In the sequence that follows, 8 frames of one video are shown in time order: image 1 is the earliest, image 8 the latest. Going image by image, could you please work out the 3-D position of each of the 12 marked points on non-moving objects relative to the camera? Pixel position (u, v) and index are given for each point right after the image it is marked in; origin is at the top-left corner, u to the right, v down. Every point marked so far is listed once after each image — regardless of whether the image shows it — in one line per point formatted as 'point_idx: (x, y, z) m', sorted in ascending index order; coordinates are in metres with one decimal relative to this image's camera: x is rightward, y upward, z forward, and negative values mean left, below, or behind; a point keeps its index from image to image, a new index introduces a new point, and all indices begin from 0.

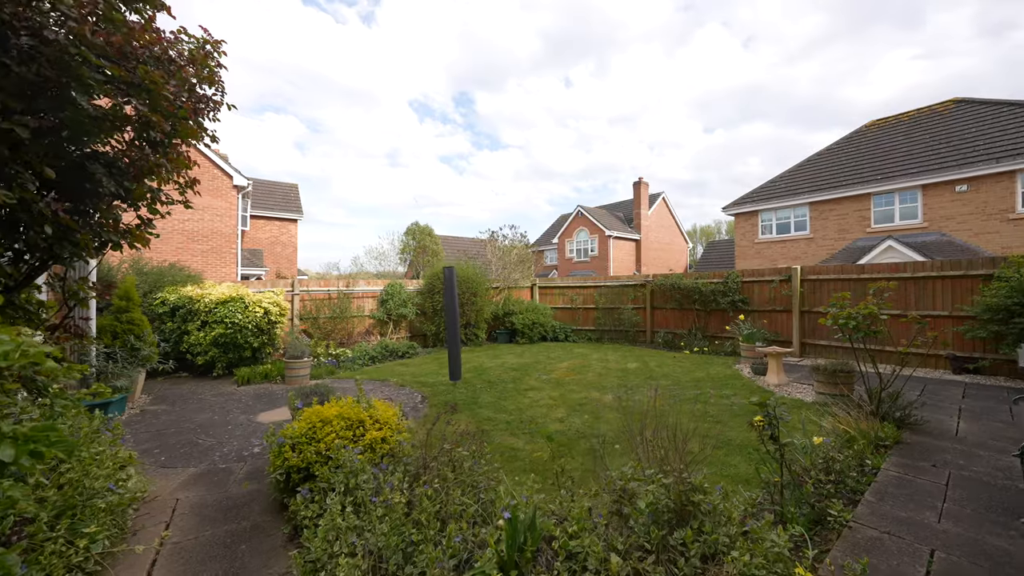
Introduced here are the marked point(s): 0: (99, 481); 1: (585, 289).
0: (-2.8, -1.3, +2.4) m
1: (+2.6, 0.0, +12.9) m
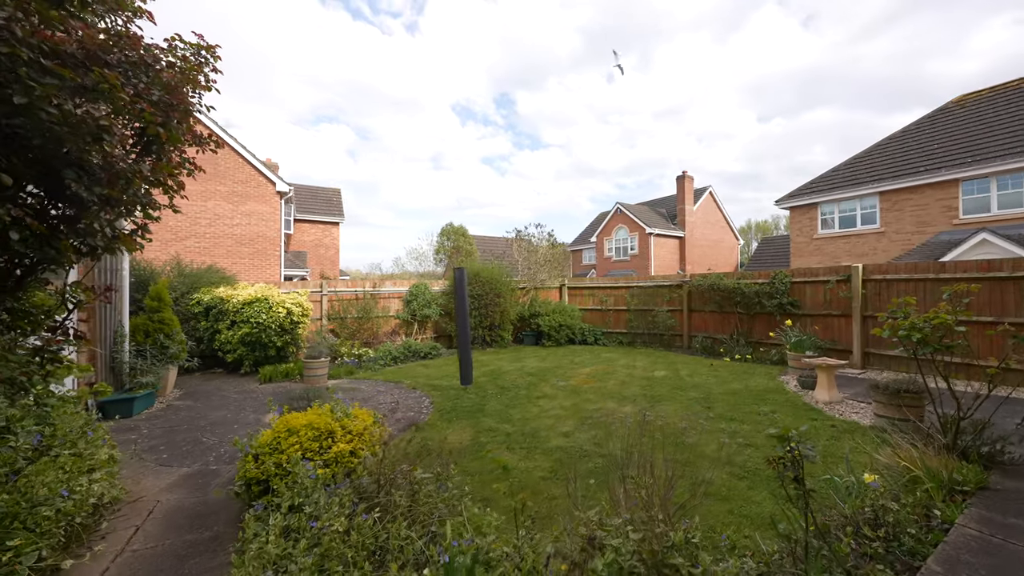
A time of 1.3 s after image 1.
0: (-3.1, -1.3, +2.4) m
1: (+3.5, 0.0, +12.2) m
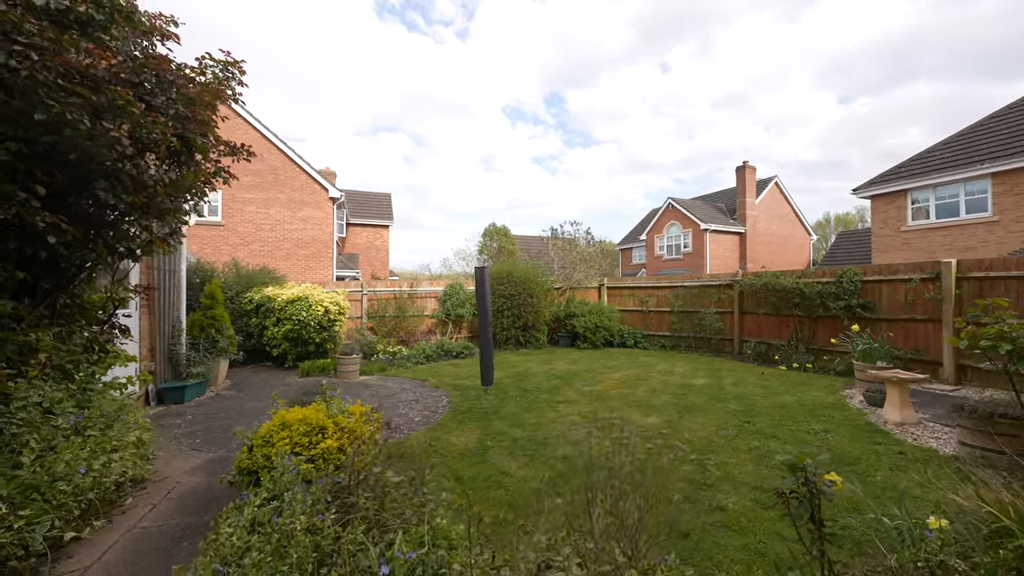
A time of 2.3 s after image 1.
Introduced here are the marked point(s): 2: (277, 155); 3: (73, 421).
0: (-3.3, -1.3, +2.7) m
1: (+4.6, 0.0, +11.5) m
2: (-10.4, +5.9, +15.9) m
3: (-3.6, -1.1, +3.0) m
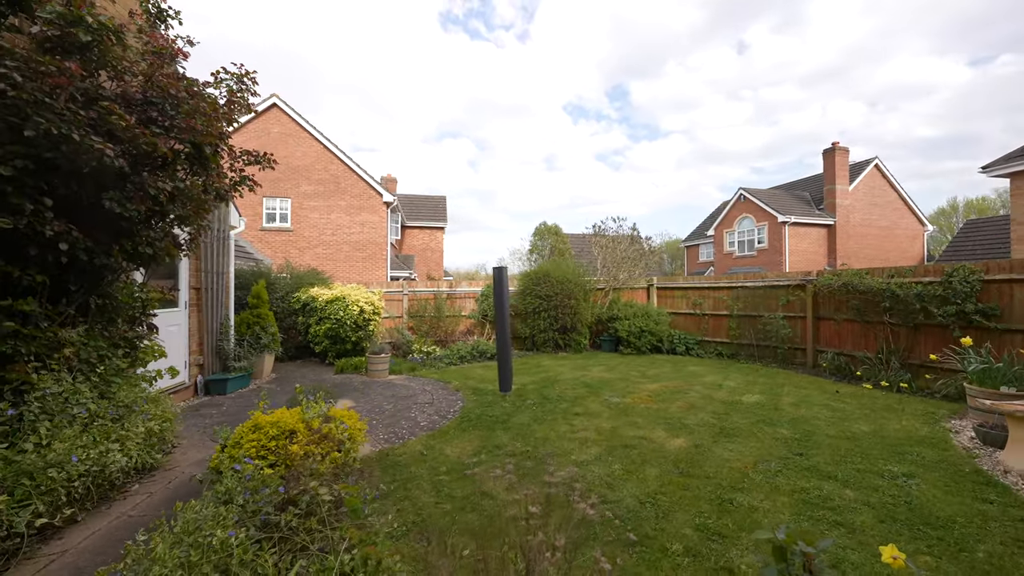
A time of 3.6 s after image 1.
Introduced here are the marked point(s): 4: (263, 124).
0: (-3.6, -1.3, +2.9) m
1: (+5.7, -0.1, +10.3) m
2: (-8.3, +5.9, +17.2) m
3: (-3.9, -1.1, +3.2) m
4: (-11.5, +7.6, +16.4) m
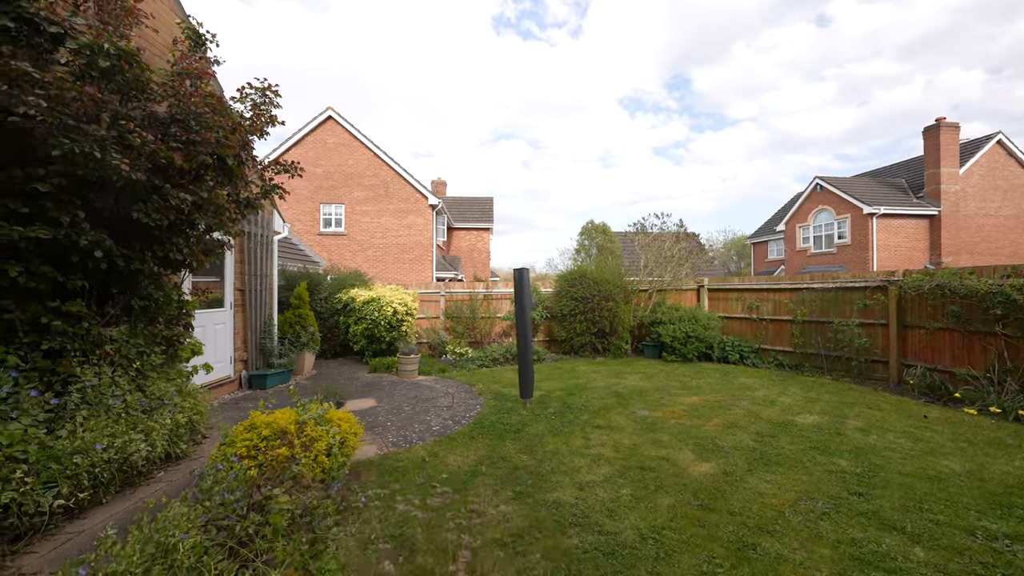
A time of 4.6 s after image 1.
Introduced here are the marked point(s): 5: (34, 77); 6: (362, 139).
0: (-3.7, -1.3, +3.2) m
1: (+6.6, -0.1, +9.1) m
2: (-6.3, +5.9, +18.0) m
3: (-3.9, -1.1, +3.6) m
4: (-9.5, +7.5, +17.7) m
5: (-3.8, +1.7, +2.9) m
6: (-7.4, +7.3, +17.8) m
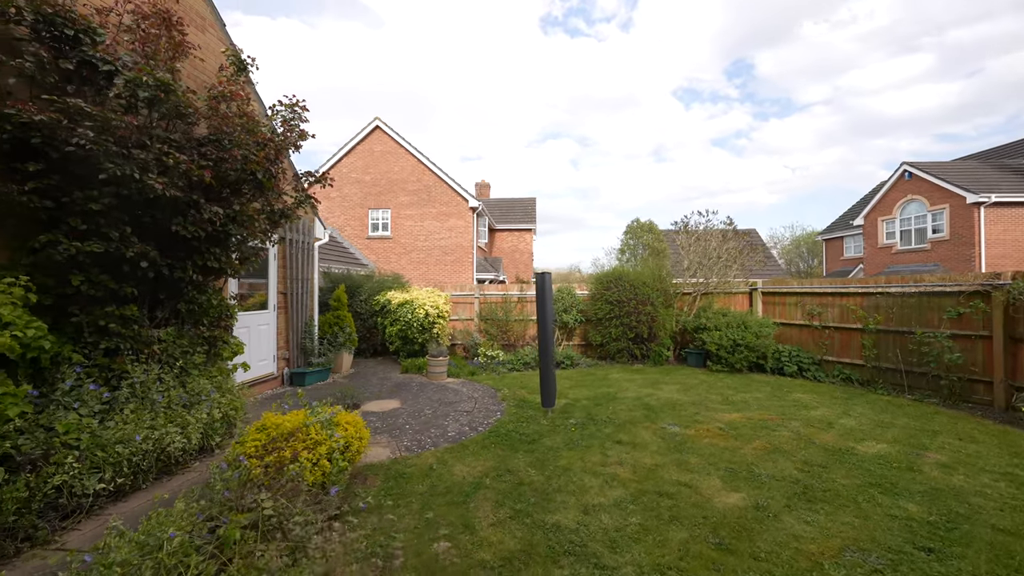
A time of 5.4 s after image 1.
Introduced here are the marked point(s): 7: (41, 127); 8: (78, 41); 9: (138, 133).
0: (-3.7, -1.4, +3.5) m
1: (+7.3, -0.2, +8.0) m
2: (-4.3, +5.8, +18.6) m
3: (-3.9, -1.2, +3.9) m
4: (-7.5, +7.5, +18.7) m
5: (-3.8, +1.6, +3.2) m
6: (-5.4, +7.3, +18.5) m
7: (-4.1, +1.4, +3.1) m
8: (-4.2, +2.4, +3.5) m
9: (-3.8, +1.6, +3.6) m
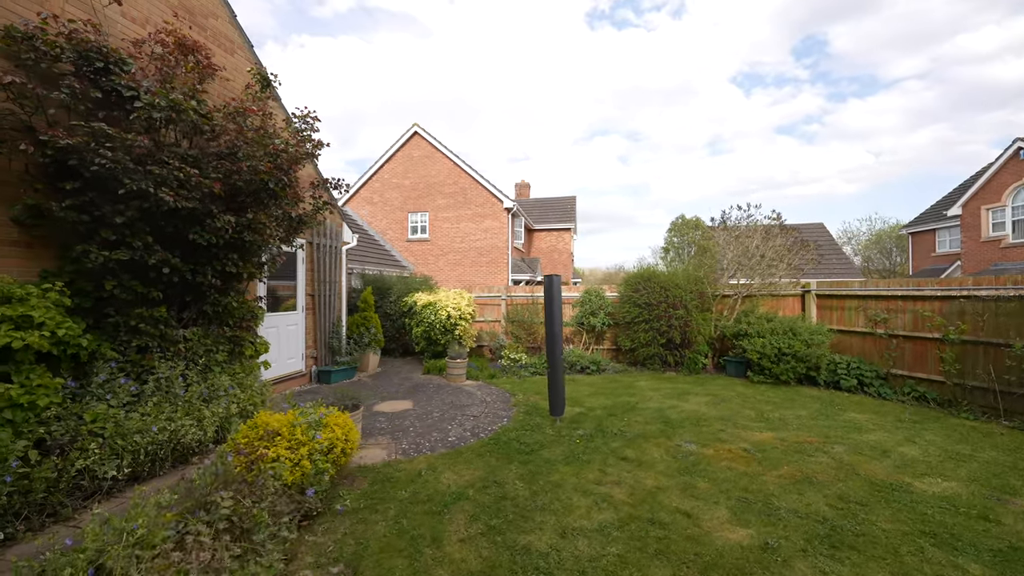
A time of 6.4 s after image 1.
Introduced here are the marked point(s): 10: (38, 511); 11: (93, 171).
0: (-3.8, -1.4, +3.8) m
1: (+7.6, -0.3, +6.9) m
2: (-2.4, +5.8, +18.9) m
3: (-4.0, -1.3, +4.3) m
4: (-5.6, +7.4, +19.4) m
5: (-4.0, +1.6, +3.6) m
6: (-3.6, +7.2, +18.9) m
7: (-4.3, +1.4, +3.5) m
8: (-4.3, +2.3, +3.9) m
9: (-3.9, +1.5, +4.0) m
10: (-4.1, -1.9, +3.1) m
11: (-4.3, +1.2, +3.7) m
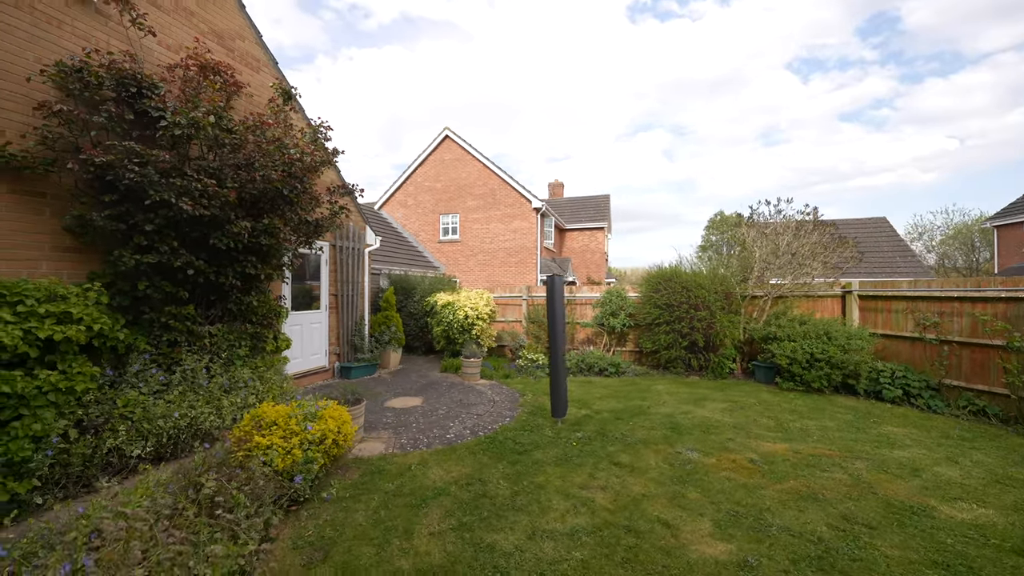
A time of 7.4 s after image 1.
0: (-4.0, -1.4, +4.3) m
1: (+7.8, -0.3, +6.1) m
2: (-1.0, +5.8, +19.1) m
3: (-4.1, -1.3, +4.7) m
4: (-4.1, +7.4, +19.9) m
5: (-4.2, +1.6, +4.1) m
6: (-2.1, +7.2, +19.3) m
7: (-4.5, +1.4, +4.0) m
8: (-4.5, +2.3, +4.4) m
9: (-4.0, +1.5, +4.4) m
10: (-4.3, -1.9, +3.5) m
11: (-4.4, +1.2, +4.1) m
